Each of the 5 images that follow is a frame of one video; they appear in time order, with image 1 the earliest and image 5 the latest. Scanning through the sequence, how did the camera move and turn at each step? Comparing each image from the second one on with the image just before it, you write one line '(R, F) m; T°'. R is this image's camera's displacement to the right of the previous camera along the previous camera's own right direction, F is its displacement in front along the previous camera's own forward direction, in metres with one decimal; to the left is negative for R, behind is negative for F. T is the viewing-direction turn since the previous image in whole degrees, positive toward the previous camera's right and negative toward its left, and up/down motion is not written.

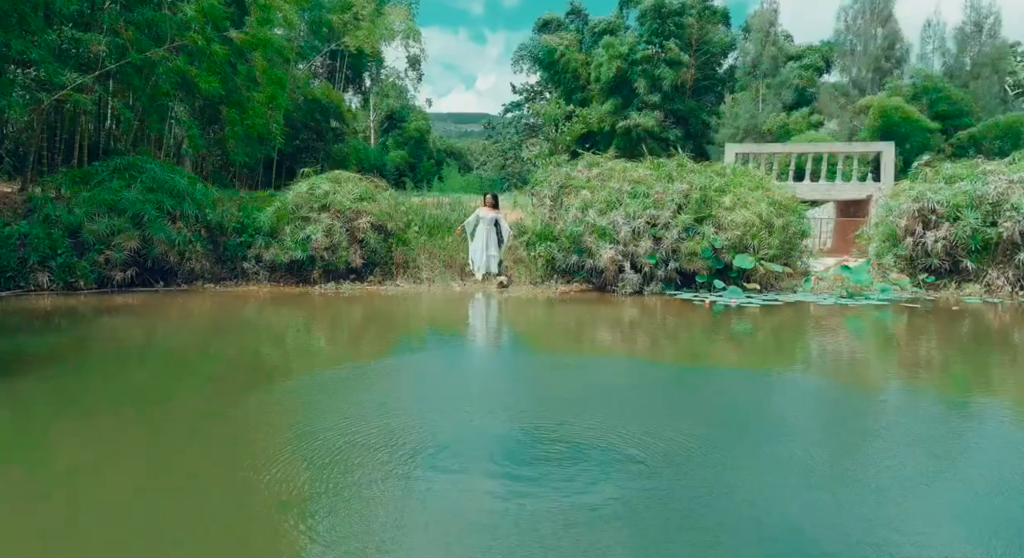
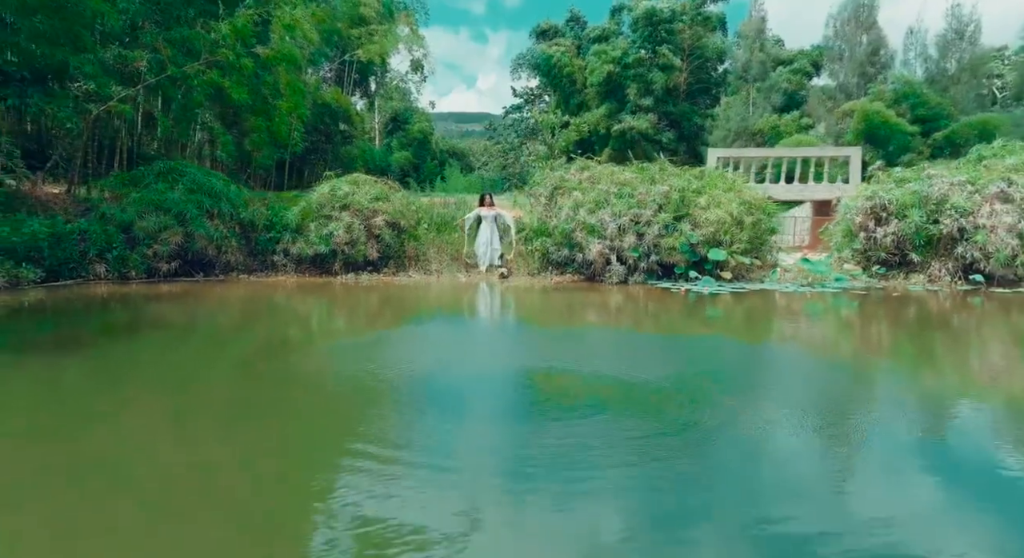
(0.0, -1.0) m; 0°
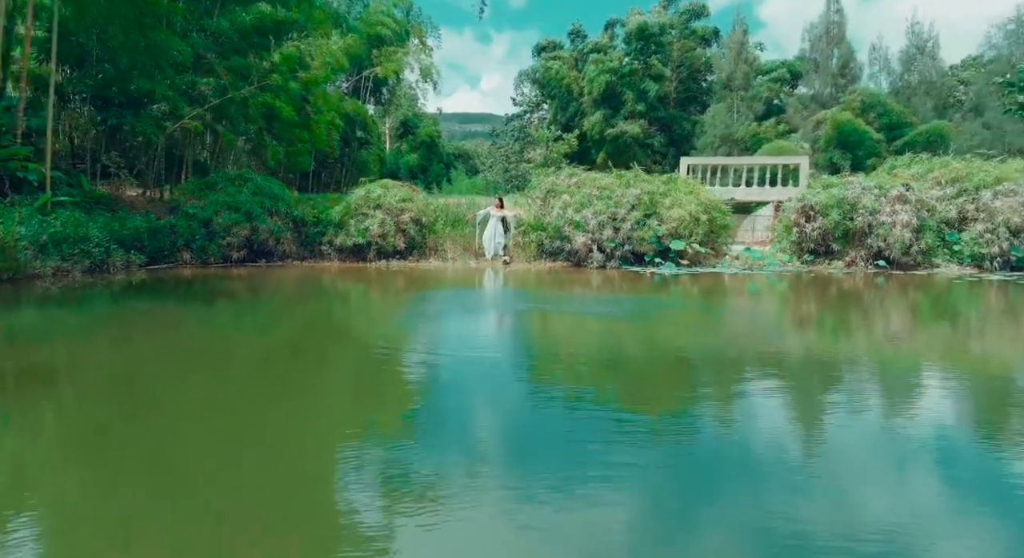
(0.0, -2.0) m; 0°
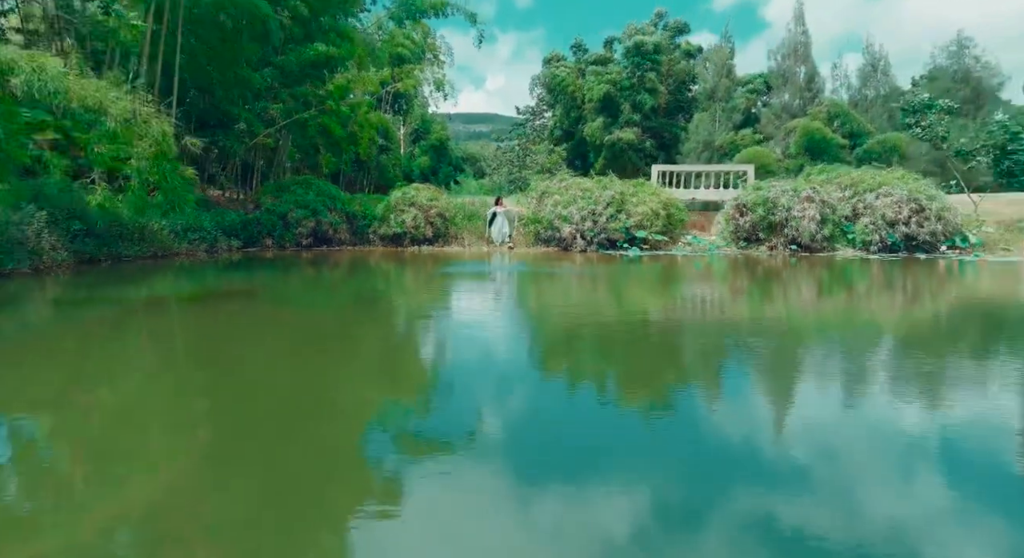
(0.0, -3.2) m; 0°
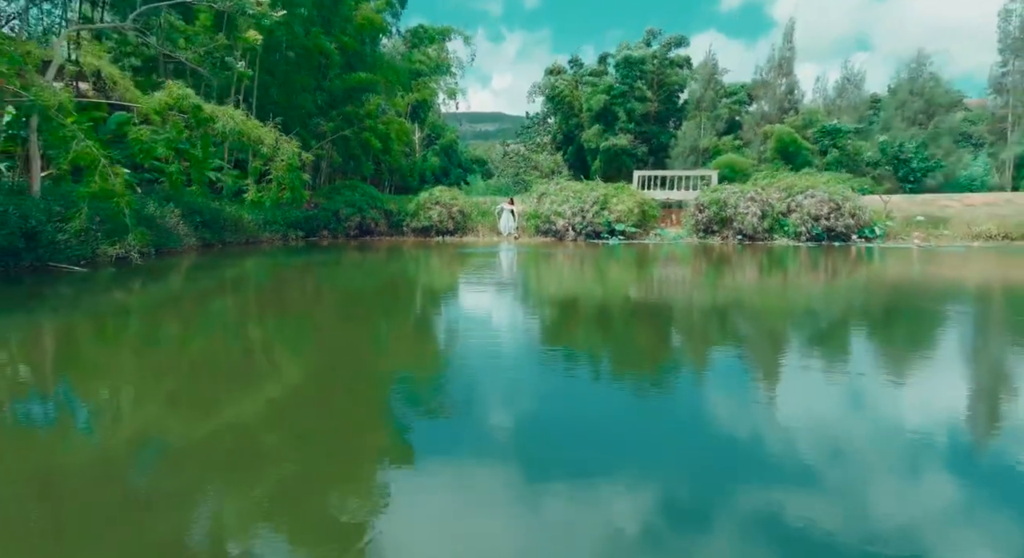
(0.0, -3.4) m; -1°
